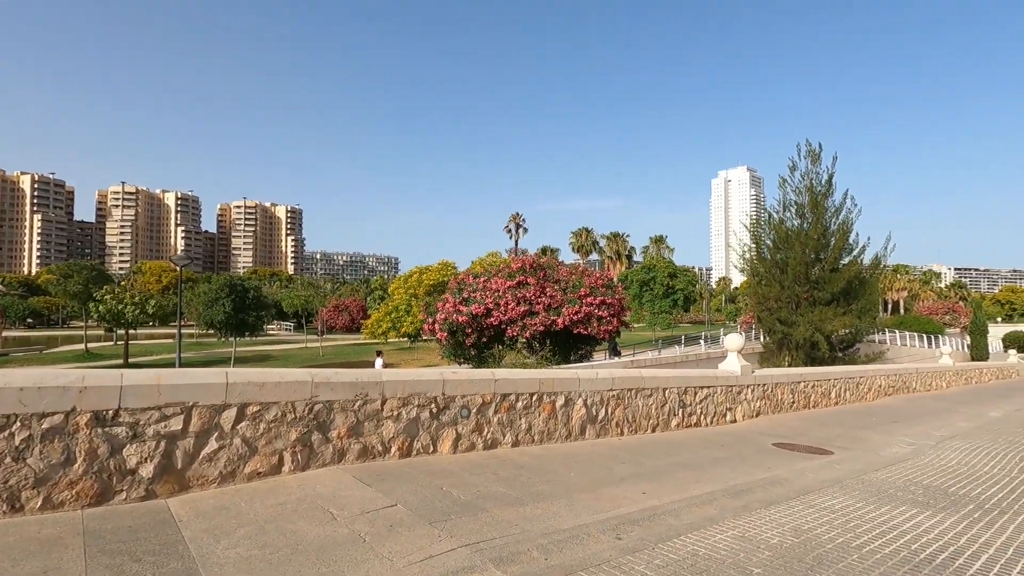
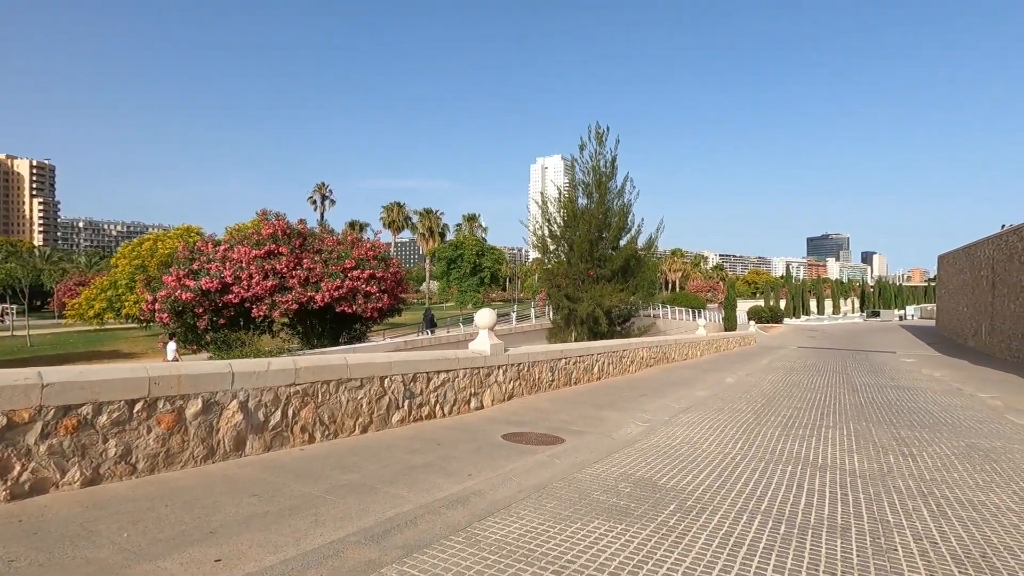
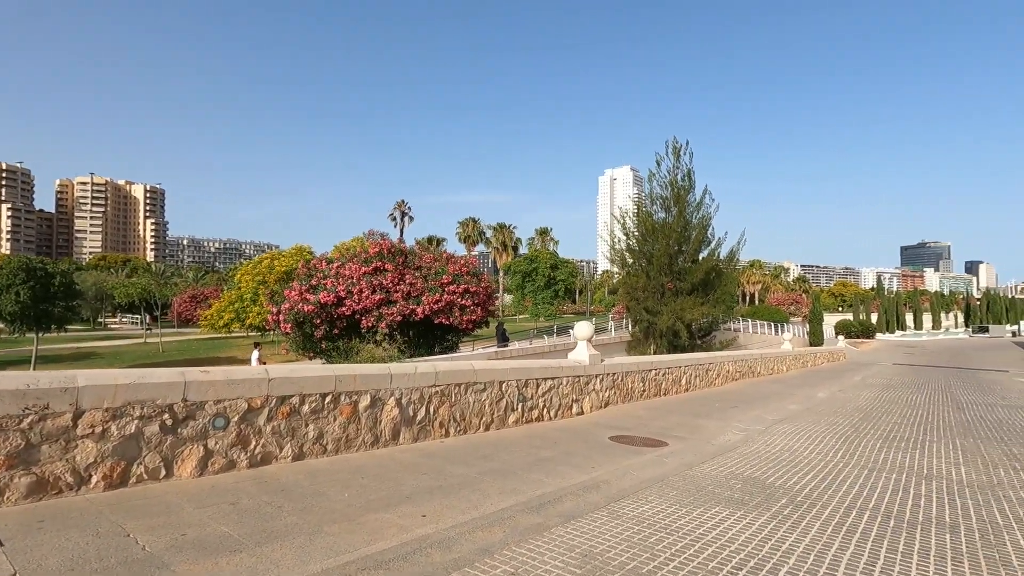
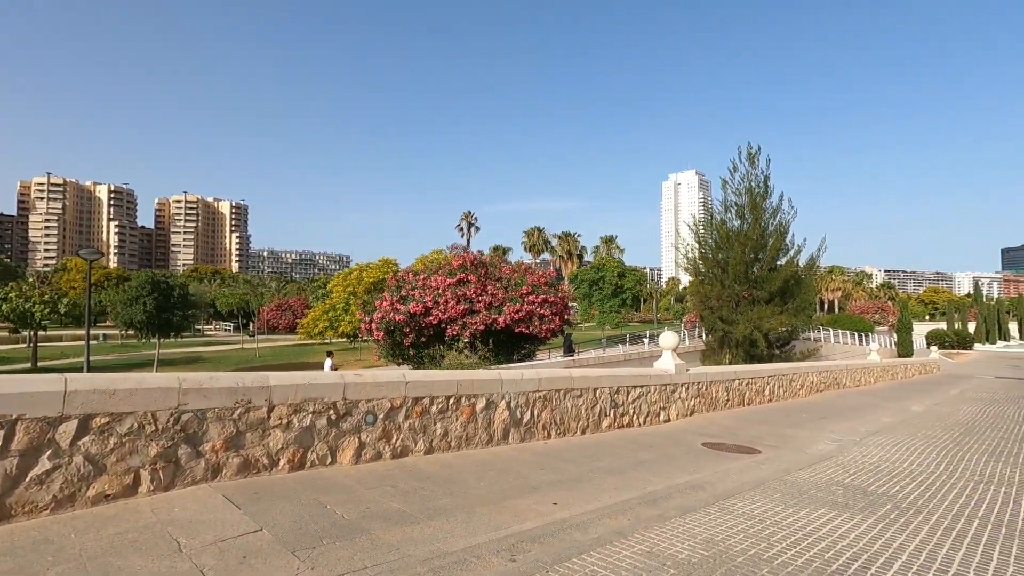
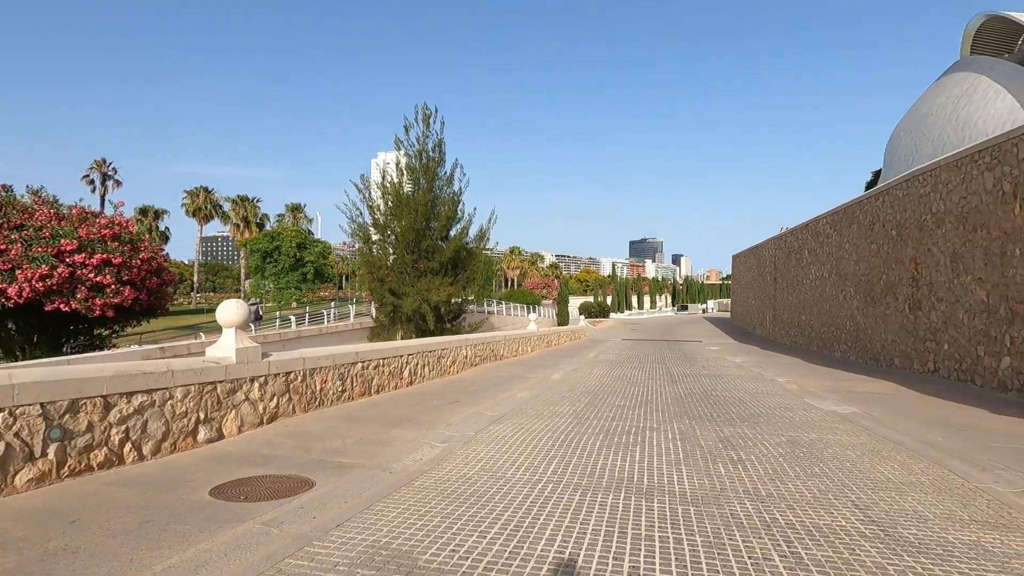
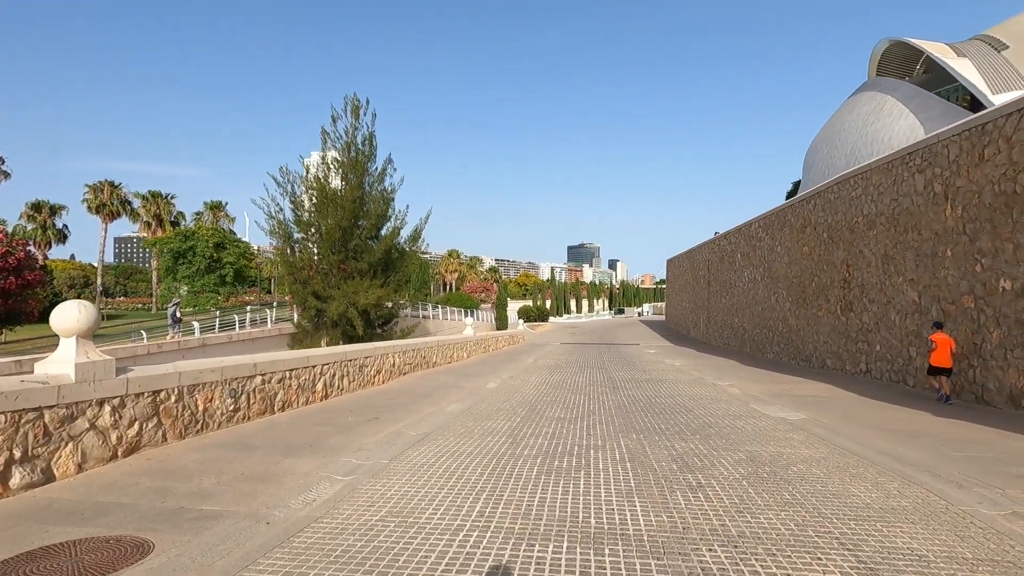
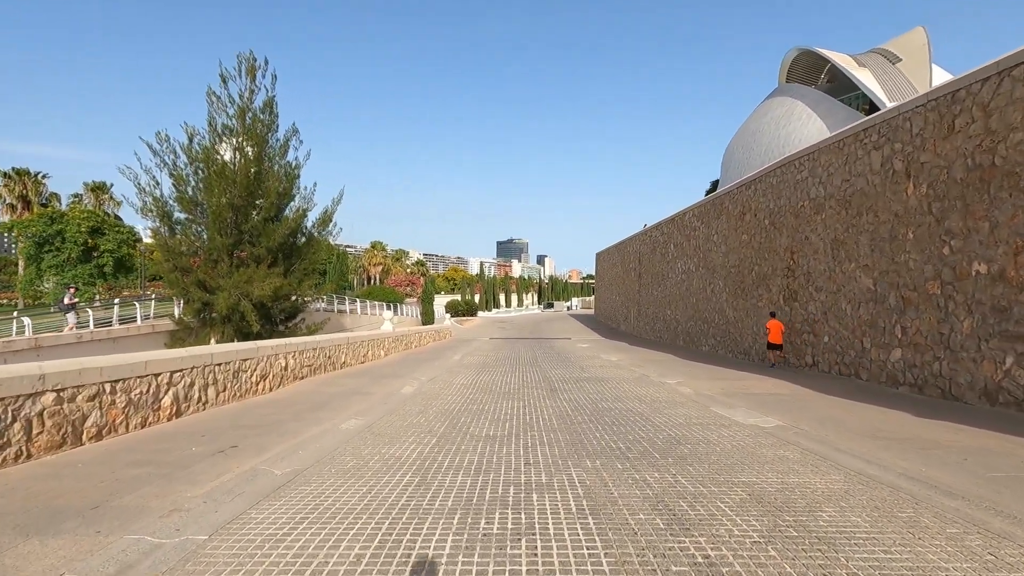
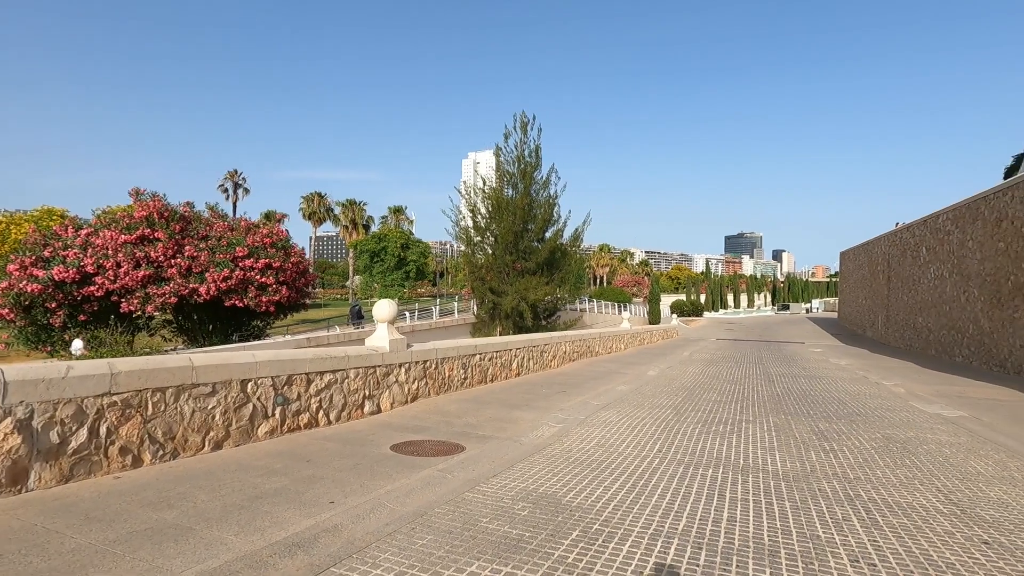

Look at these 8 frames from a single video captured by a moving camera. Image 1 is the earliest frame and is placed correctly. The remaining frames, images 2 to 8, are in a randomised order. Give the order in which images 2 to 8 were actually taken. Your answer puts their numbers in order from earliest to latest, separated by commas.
4, 3, 2, 8, 5, 6, 7
